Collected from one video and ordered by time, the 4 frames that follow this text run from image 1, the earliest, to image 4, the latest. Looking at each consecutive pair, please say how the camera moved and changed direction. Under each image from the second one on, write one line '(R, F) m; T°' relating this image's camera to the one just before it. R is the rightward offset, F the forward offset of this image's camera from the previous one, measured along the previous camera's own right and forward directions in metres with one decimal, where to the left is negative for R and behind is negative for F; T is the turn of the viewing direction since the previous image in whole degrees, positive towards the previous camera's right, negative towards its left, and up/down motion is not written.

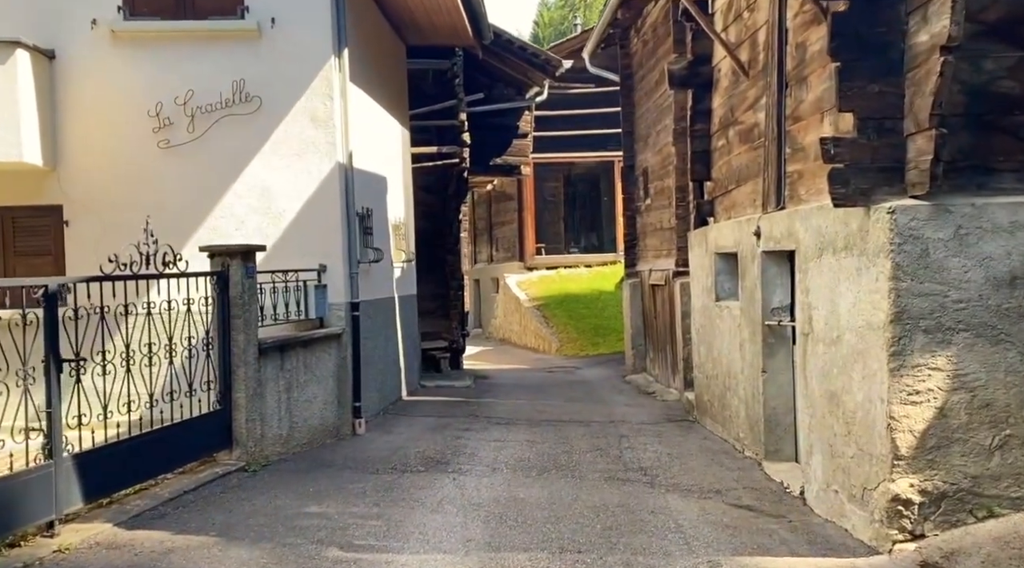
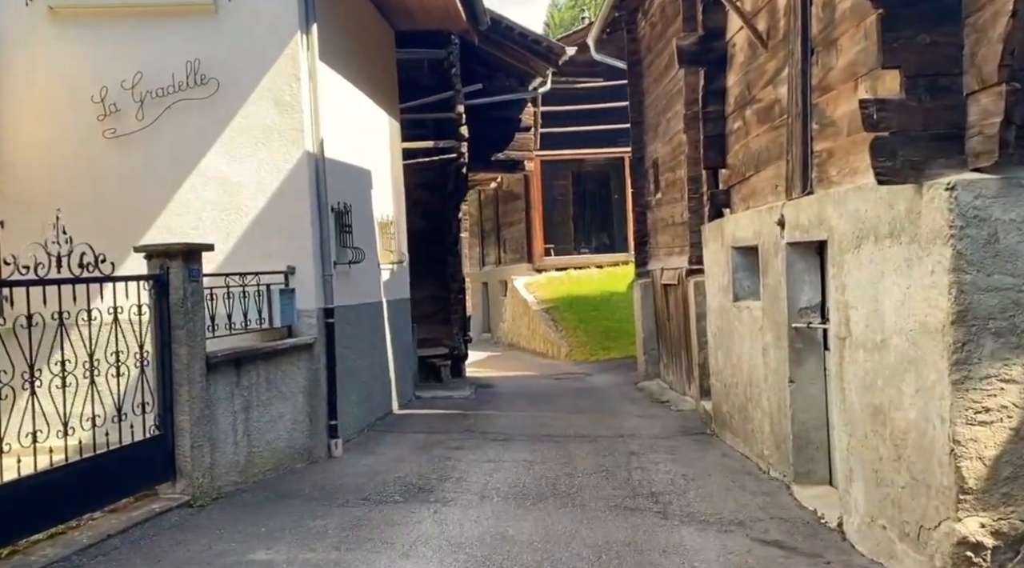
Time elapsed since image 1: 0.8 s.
(+0.2, +1.3) m; -1°
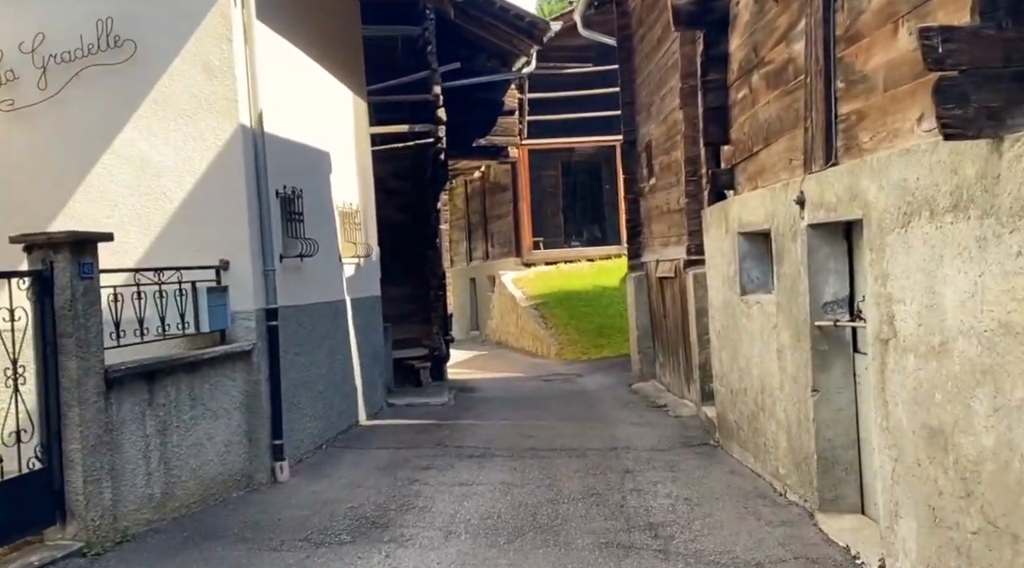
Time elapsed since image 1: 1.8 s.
(+0.1, +1.4) m; 0°
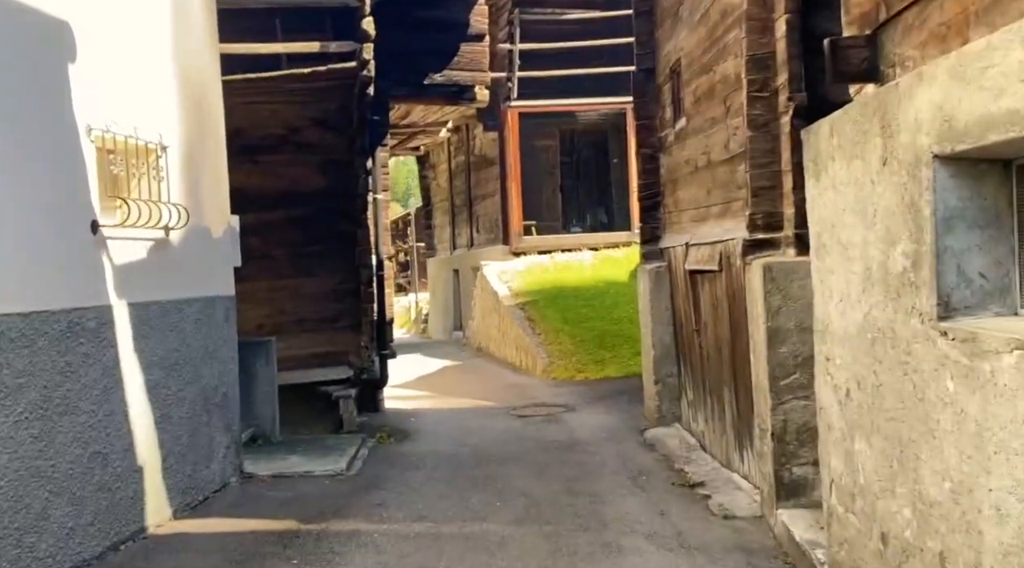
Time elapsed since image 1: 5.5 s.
(+0.5, +5.9) m; 0°
